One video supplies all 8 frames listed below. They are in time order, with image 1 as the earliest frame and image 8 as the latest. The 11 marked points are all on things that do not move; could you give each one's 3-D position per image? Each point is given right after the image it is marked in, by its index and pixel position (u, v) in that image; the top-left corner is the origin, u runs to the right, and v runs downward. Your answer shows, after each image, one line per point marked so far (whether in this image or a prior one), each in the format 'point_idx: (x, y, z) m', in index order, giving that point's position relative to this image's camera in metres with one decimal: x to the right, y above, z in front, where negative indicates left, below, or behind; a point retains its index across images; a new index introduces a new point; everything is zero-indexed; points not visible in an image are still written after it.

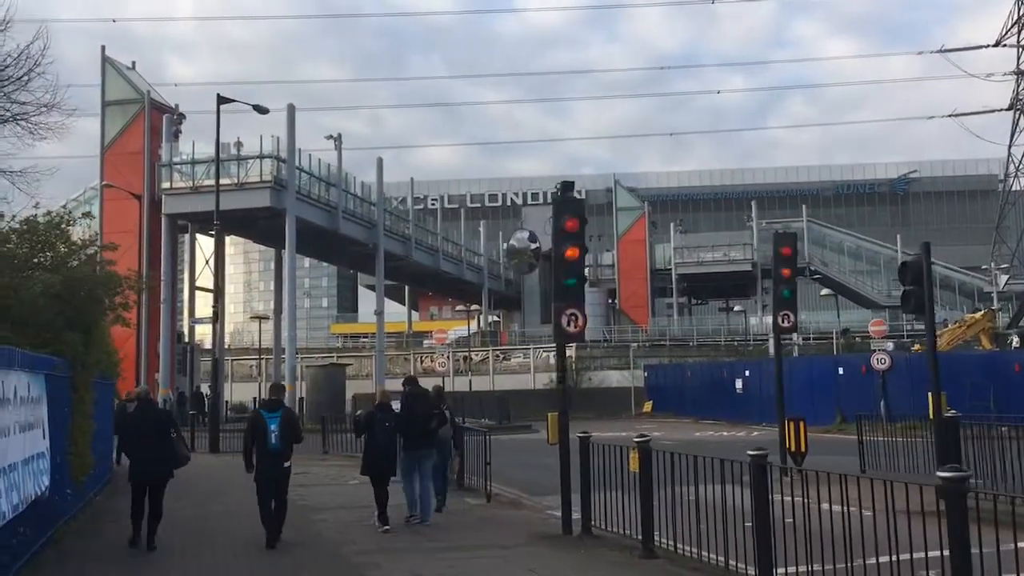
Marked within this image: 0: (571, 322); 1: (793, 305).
0: (+0.7, -0.4, +11.5) m
1: (+4.7, -0.3, +16.7) m
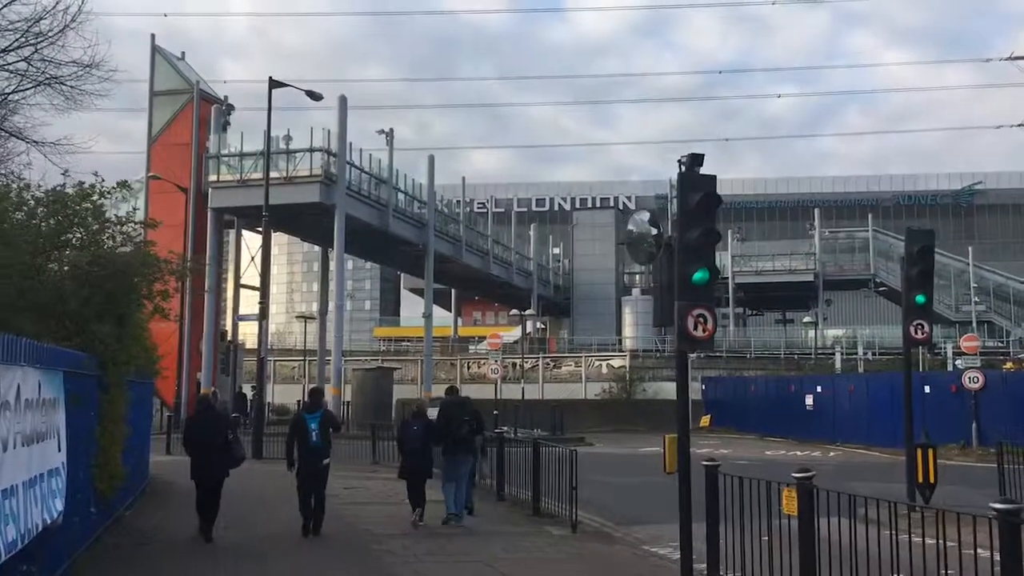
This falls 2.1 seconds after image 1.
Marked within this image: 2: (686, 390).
0: (+1.8, -0.4, +9.4) m
1: (+6.0, -0.4, +14.5) m
2: (+1.6, -1.0, +9.5) m
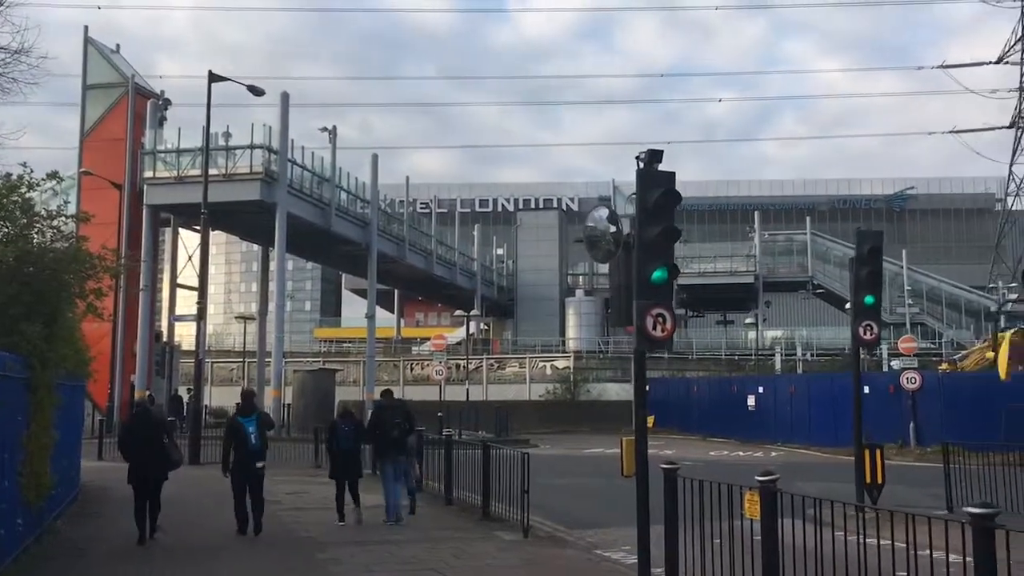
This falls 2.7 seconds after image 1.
0: (+1.3, -0.3, +9.2) m
1: (+5.3, -0.4, +14.5) m
2: (+1.2, -1.0, +9.3) m
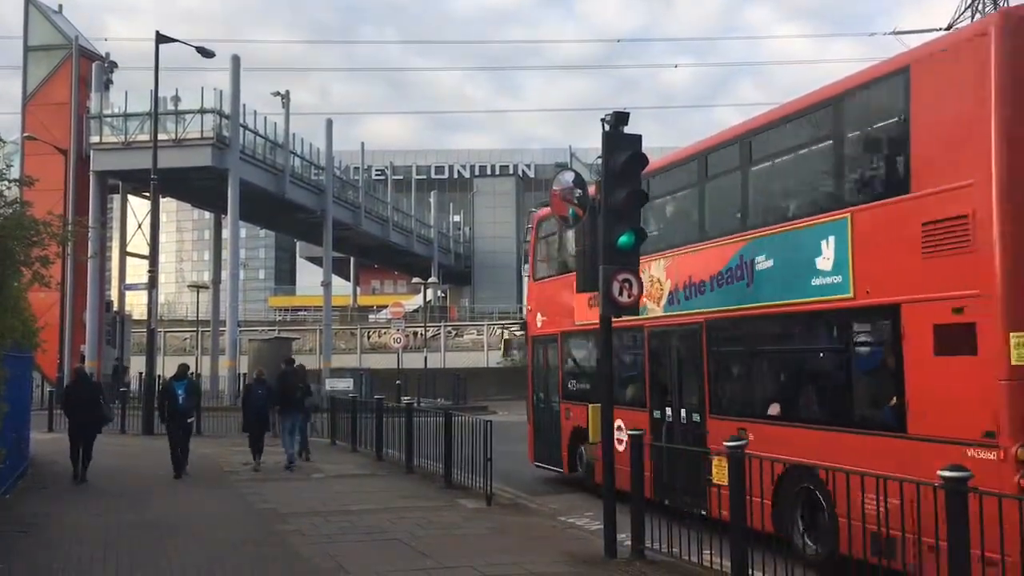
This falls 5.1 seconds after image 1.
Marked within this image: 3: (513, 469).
0: (+1.0, 0.0, +9.1) m
1: (+4.7, +0.1, +14.5) m
2: (+0.9, -0.6, +9.2) m
3: (0.0, -3.3, +18.0) m
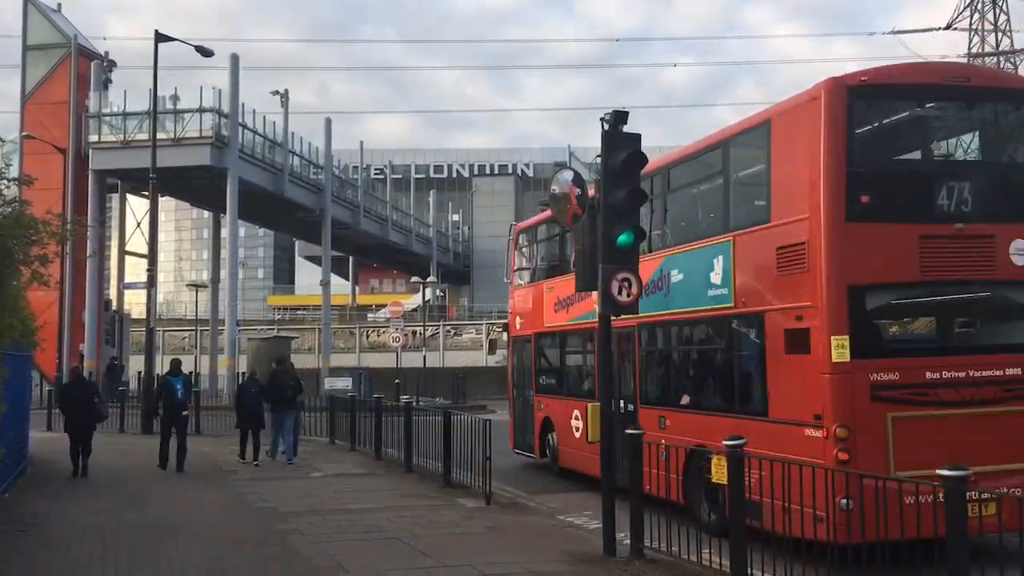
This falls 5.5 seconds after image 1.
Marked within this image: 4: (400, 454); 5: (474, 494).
0: (+1.0, 0.0, +9.1) m
1: (+4.7, +0.2, +14.5) m
2: (+0.9, -0.6, +9.2) m
3: (0.0, -3.2, +18.0) m
4: (-1.9, -2.8, +16.7) m
5: (-0.5, -2.8, +13.6) m
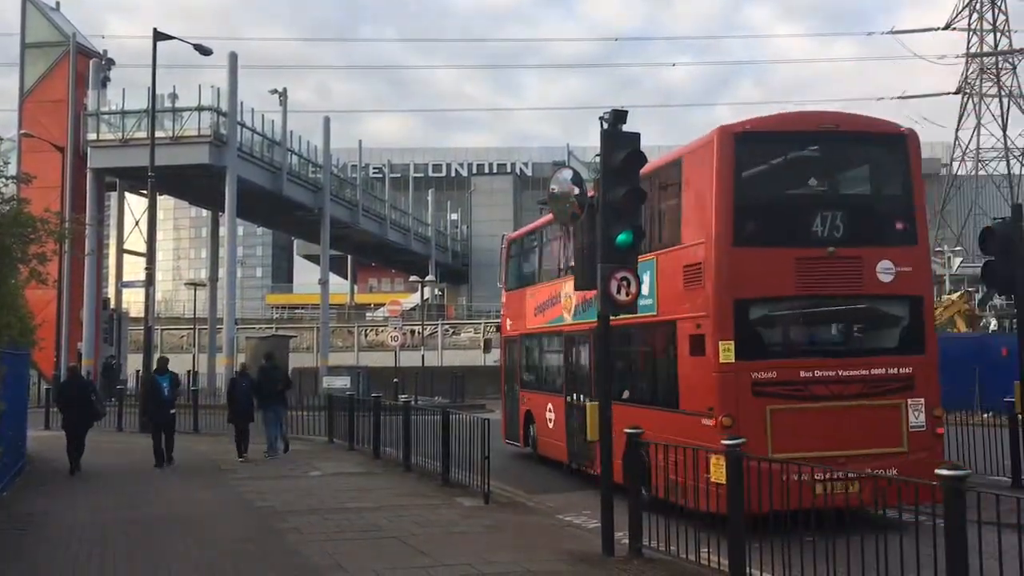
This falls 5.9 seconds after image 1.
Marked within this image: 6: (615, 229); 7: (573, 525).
0: (+1.0, 0.0, +9.1) m
1: (+4.7, +0.2, +14.5) m
2: (+0.9, -0.6, +9.2) m
3: (0.0, -3.2, +18.0) m
4: (-1.9, -2.8, +16.7) m
5: (-0.6, -2.8, +13.6) m
6: (+0.9, +0.5, +9.0) m
7: (+0.7, -2.7, +11.5) m
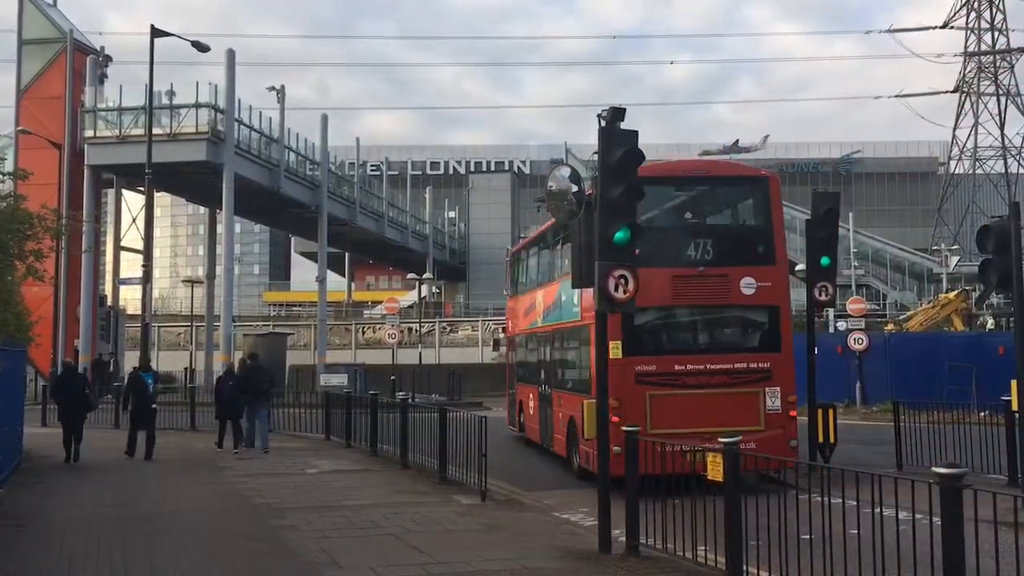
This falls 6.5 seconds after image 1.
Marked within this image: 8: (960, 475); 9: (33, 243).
0: (+1.0, 0.0, +9.1) m
1: (+4.7, +0.2, +14.6) m
2: (+0.9, -0.6, +9.2) m
3: (-0.1, -3.2, +18.0) m
4: (-2.0, -2.7, +16.7) m
5: (-0.6, -2.8, +13.6) m
6: (+0.9, +0.6, +9.0) m
7: (+0.7, -2.7, +11.5) m
8: (+2.4, -1.0, +5.4) m
9: (-6.0, +0.6, +12.5) m
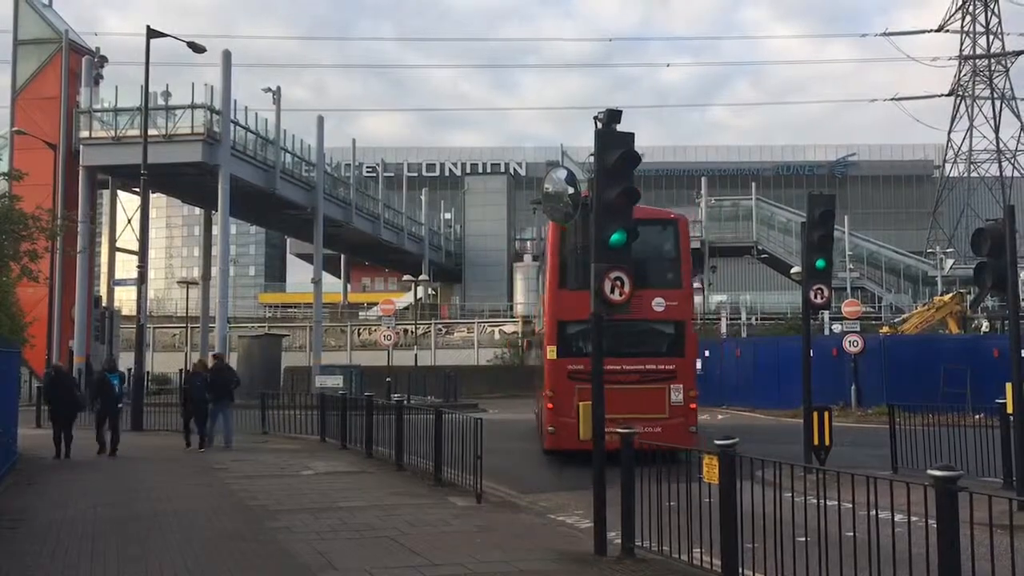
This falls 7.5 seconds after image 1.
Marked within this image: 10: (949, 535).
0: (+0.9, 0.0, +9.0) m
1: (+4.6, +0.1, +14.6) m
2: (+0.8, -0.6, +9.2) m
3: (-0.2, -3.2, +18.0) m
4: (-2.0, -2.8, +16.7) m
5: (-0.7, -2.8, +13.6) m
6: (+0.9, +0.5, +9.0) m
7: (+0.6, -2.7, +11.5) m
8: (+2.4, -1.0, +5.4) m
9: (-6.0, +0.6, +12.5) m
10: (+2.4, -1.3, +5.4) m
